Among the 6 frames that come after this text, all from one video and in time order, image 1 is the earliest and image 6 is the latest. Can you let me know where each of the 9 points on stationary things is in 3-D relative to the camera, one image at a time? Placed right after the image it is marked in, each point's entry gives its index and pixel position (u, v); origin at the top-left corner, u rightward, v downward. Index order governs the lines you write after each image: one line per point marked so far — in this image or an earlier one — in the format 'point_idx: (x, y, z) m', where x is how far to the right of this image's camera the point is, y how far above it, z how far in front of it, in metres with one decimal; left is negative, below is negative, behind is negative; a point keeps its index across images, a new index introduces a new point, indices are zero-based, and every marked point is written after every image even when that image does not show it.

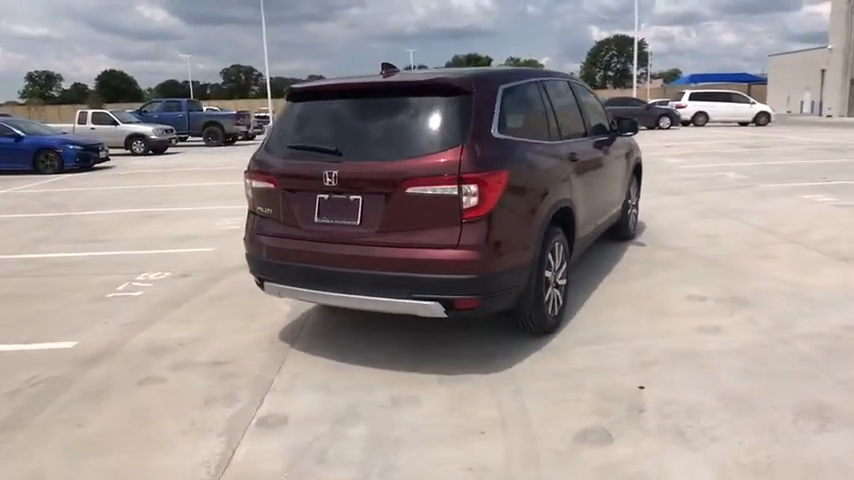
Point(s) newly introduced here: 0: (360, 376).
0: (-0.4, -0.9, +4.2) m
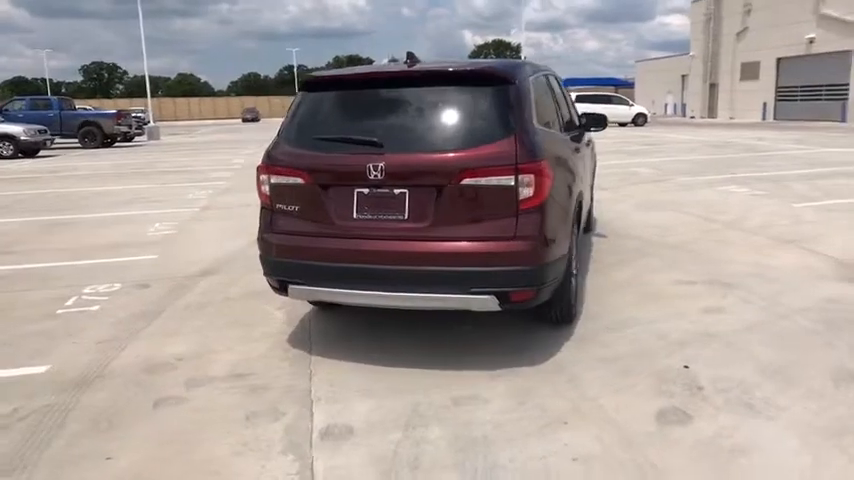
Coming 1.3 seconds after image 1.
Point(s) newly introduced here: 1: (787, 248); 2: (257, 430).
0: (-0.1, -0.8, +4.1) m
1: (+3.4, -0.1, +6.2) m
2: (-0.9, -1.0, +3.6) m
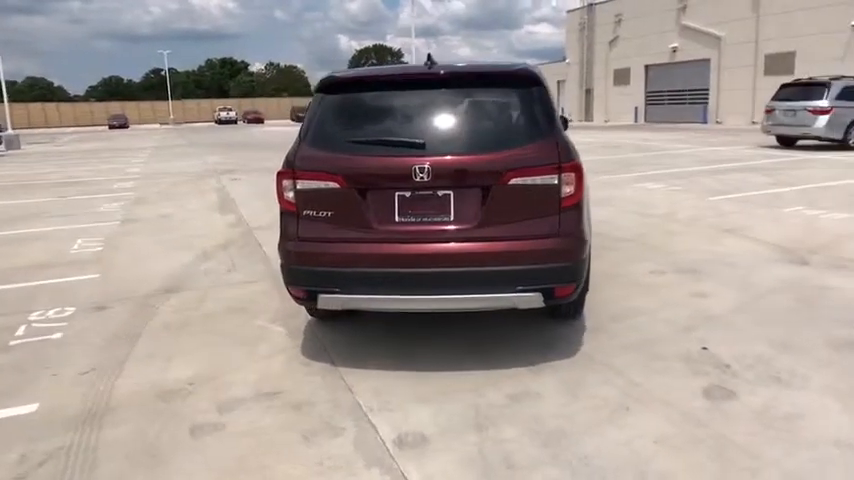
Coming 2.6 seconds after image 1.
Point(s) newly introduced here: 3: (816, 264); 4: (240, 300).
0: (+0.1, -0.9, +4.0) m
1: (+3.1, 0.0, +6.9) m
2: (-0.5, -1.1, +3.4) m
3: (+3.4, -0.2, +5.8) m
4: (-1.6, -0.5, +5.7) m
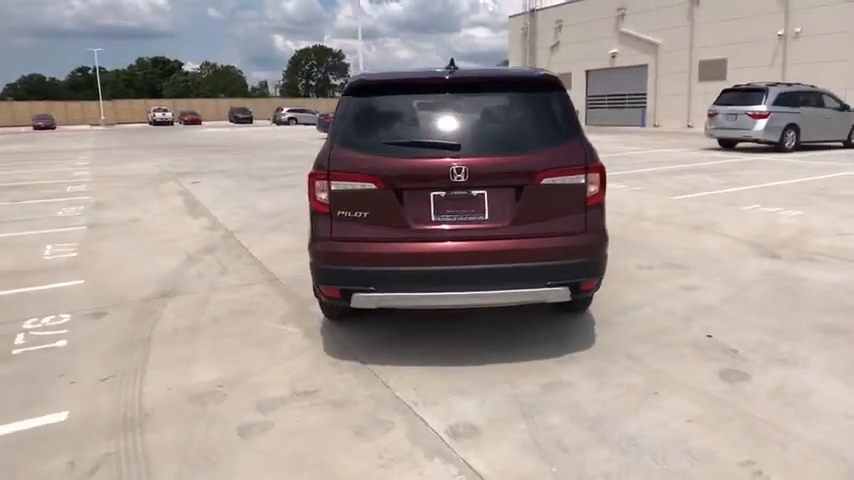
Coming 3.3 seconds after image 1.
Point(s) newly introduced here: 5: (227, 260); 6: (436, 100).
0: (+0.4, -0.8, +4.2) m
1: (+3.0, +0.1, +7.3) m
2: (-0.2, -1.1, +3.5) m
3: (+3.4, -0.2, +6.3) m
4: (-1.6, -0.5, +5.7) m
5: (-2.1, -0.2, +6.9) m
6: (+0.1, +0.9, +4.3) m
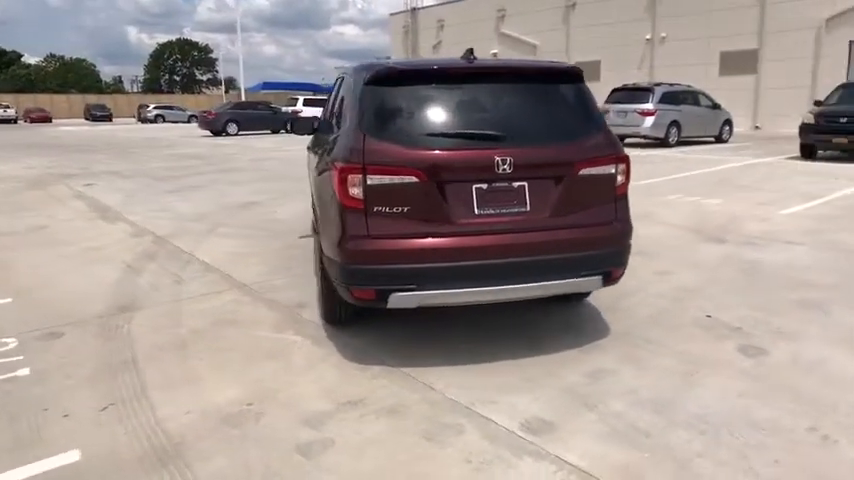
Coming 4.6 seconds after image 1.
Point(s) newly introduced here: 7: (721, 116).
0: (+0.6, -0.8, +4.1) m
1: (+2.5, +0.2, +7.7) m
2: (+0.2, -1.0, +3.3) m
3: (+3.1, 0.0, +6.8) m
4: (-1.6, -0.6, +5.2) m
5: (-2.4, -0.3, +6.3) m
6: (+0.3, +0.9, +4.1) m
7: (+6.8, +2.9, +15.4) m
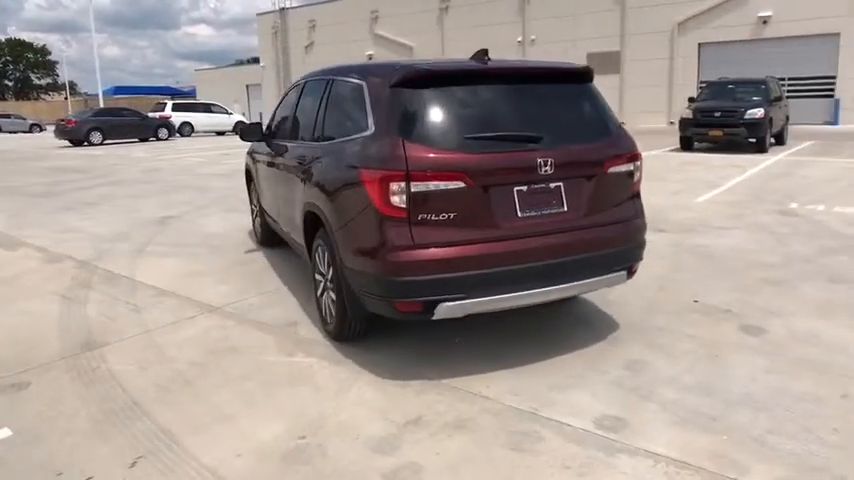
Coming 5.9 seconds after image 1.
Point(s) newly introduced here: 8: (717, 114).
0: (+0.8, -0.8, +4.2) m
1: (+1.9, +0.3, +8.1) m
2: (+0.6, -1.0, +3.3) m
3: (+2.7, +0.1, +7.3) m
4: (-1.5, -0.7, +4.7) m
5: (-2.5, -0.5, +5.6) m
6: (+0.4, +0.9, +4.1) m
7: (+4.2, +3.1, +16.5) m
8: (+5.5, +2.4, +12.6) m
